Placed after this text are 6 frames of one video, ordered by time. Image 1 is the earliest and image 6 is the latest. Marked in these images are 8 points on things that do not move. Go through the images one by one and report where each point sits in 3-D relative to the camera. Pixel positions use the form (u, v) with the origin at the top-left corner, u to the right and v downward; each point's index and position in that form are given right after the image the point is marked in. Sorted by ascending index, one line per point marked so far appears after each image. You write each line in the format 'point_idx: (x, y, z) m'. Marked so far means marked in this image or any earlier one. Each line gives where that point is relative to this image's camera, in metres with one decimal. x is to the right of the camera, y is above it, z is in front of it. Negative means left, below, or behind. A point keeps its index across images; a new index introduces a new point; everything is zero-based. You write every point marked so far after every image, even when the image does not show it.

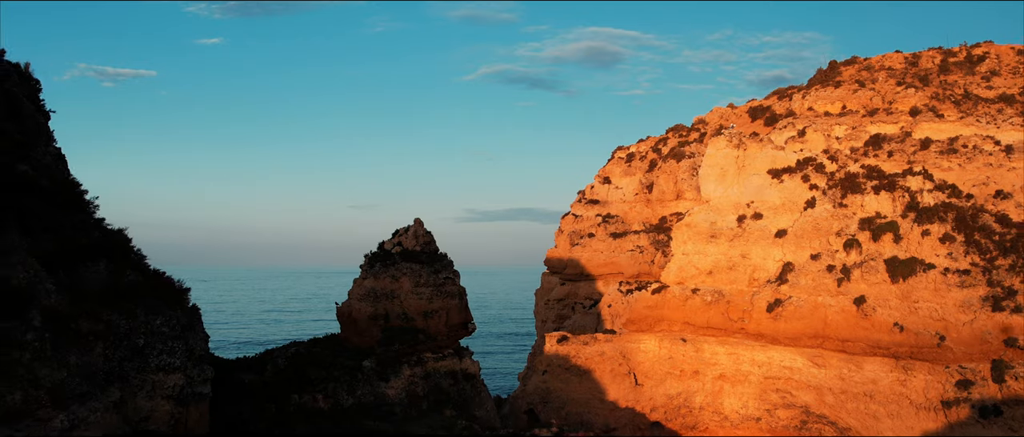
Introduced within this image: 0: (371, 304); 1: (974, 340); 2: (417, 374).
0: (-3.3, -2.0, +19.5) m
1: (+10.9, -2.8, +19.9) m
2: (-2.1, -3.4, +18.7) m
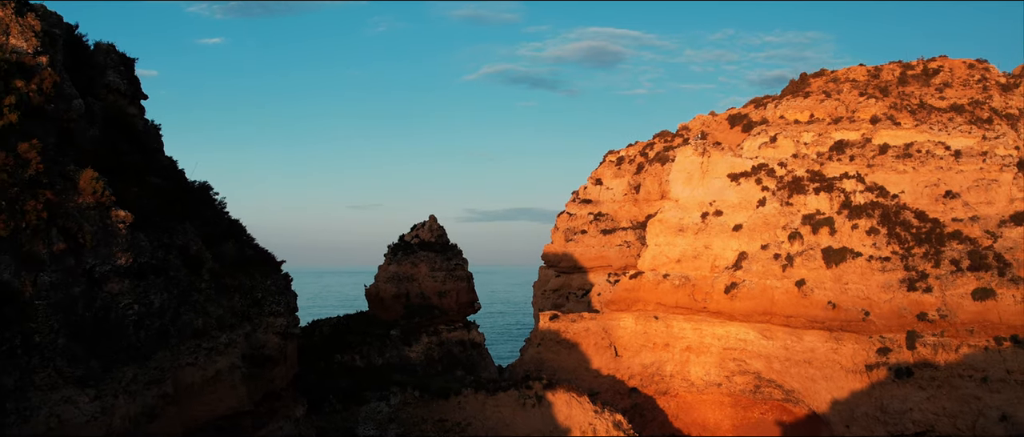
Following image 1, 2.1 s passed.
0: (-3.3, -1.9, +23.6) m
1: (+10.9, -2.7, +24.1) m
2: (-2.1, -3.3, +22.8) m
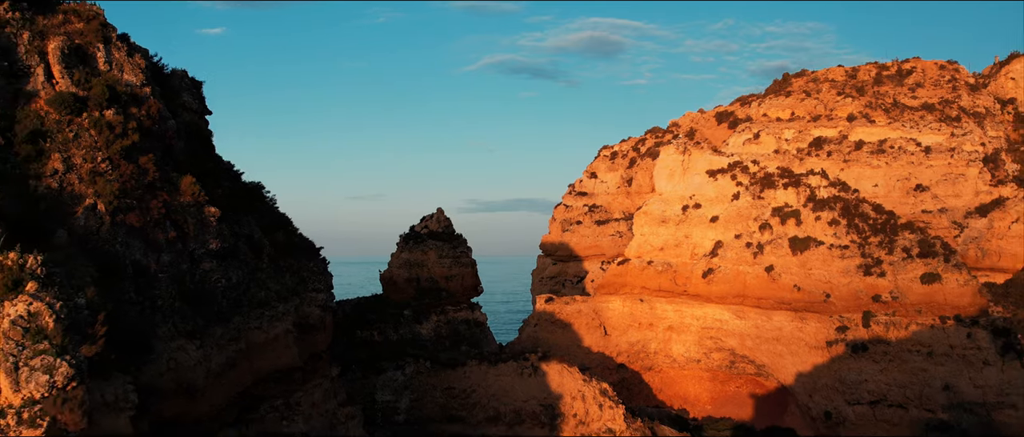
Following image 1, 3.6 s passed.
0: (-3.3, -1.6, +26.5) m
1: (+10.9, -2.5, +27.0) m
2: (-2.2, -3.1, +25.8) m
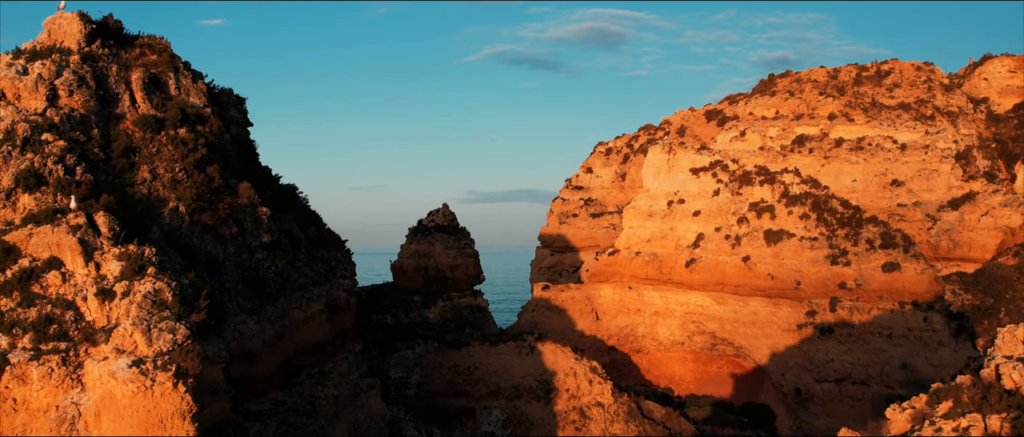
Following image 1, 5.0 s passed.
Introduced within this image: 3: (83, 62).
0: (-3.4, -1.5, +29.2) m
1: (+10.9, -2.3, +29.6) m
2: (-2.2, -2.9, +28.4) m
3: (-7.9, +2.9, +15.6) m
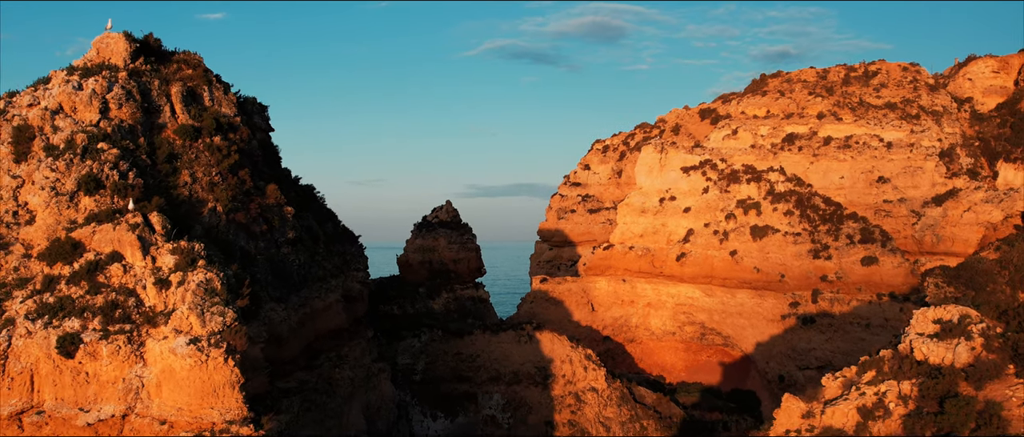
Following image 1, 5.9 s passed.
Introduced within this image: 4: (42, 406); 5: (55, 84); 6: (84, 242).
0: (-3.4, -1.3, +30.9) m
1: (+10.9, -2.2, +31.3) m
2: (-2.2, -2.8, +30.1) m
3: (-7.9, +2.9, +17.3) m
4: (-7.5, -3.0, +13.6) m
5: (-9.1, +2.7, +16.9) m
6: (-7.5, -0.4, +14.7) m
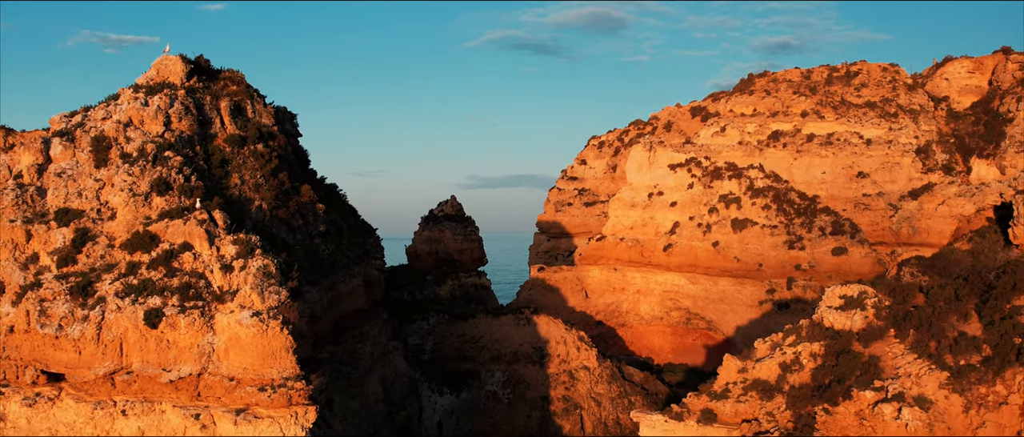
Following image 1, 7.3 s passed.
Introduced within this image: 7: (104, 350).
0: (-3.4, -1.1, +33.6) m
1: (+10.8, -1.9, +34.1) m
2: (-2.2, -2.5, +32.9) m
3: (-7.9, +3.0, +20.0) m
4: (-7.5, -2.9, +16.4) m
5: (-9.2, +2.8, +19.6) m
6: (-7.5, -0.3, +17.4) m
7: (-8.0, -2.6, +16.3) m
